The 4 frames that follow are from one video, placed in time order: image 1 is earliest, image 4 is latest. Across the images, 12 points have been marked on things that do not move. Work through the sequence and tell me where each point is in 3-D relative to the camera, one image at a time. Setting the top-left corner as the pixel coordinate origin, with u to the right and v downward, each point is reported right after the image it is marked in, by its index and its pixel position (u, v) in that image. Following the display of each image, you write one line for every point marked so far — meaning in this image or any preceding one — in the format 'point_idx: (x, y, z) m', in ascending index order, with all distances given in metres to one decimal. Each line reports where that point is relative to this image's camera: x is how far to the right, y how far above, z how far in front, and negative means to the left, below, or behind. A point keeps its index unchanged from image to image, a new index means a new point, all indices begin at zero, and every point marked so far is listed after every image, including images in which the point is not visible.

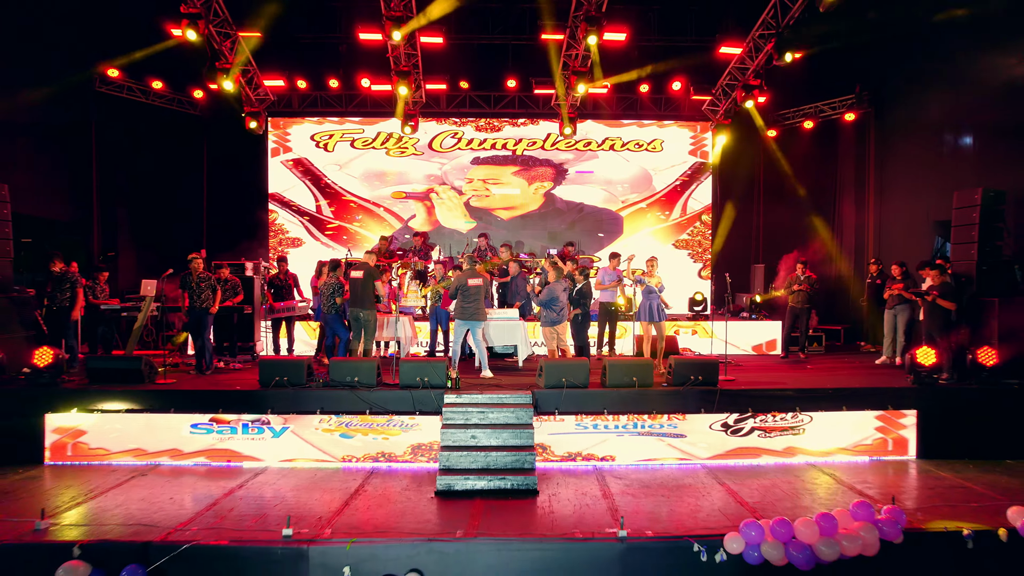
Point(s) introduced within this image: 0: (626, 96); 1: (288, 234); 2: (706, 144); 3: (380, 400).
0: (+1.8, +3.0, +10.7) m
1: (-3.5, +0.9, +10.7) m
2: (+3.1, +2.3, +10.9) m
3: (-1.2, -1.0, +6.1) m
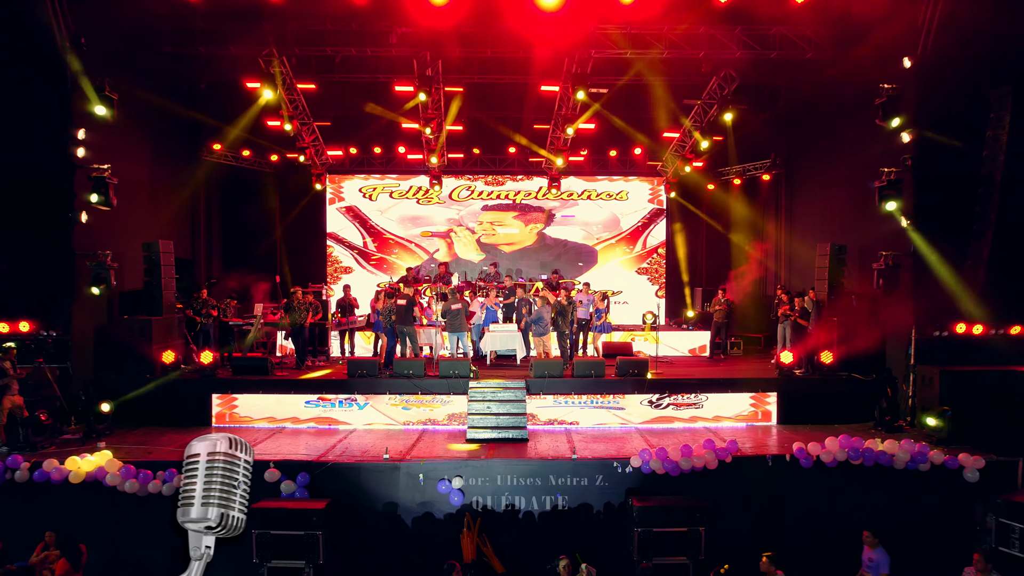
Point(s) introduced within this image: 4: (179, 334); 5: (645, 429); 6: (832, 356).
0: (+1.8, +2.7, +14.0) m
1: (-3.5, +0.5, +14.0) m
2: (+3.1, +1.9, +14.2) m
3: (-1.2, -1.3, +9.4) m
4: (-5.0, -0.7, +10.2) m
5: (+1.8, -1.9, +9.3) m
6: (+4.6, -1.0, +9.8) m
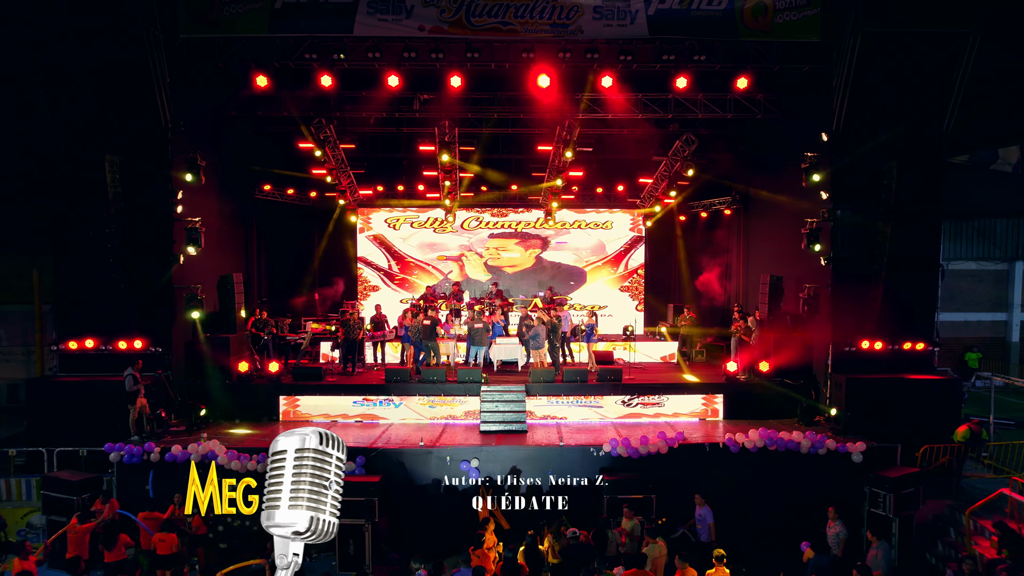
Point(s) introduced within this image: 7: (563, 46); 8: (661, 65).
0: (+1.8, +2.3, +16.6) m
1: (-3.5, +0.1, +16.5) m
2: (+3.2, +1.6, +16.7) m
3: (-1.1, -1.8, +11.9) m
4: (-4.9, -1.1, +12.8) m
5: (+1.9, -2.3, +11.9) m
6: (+4.6, -1.4, +12.4) m
7: (+0.8, +4.0, +11.3) m
8: (+2.5, +3.8, +11.5) m
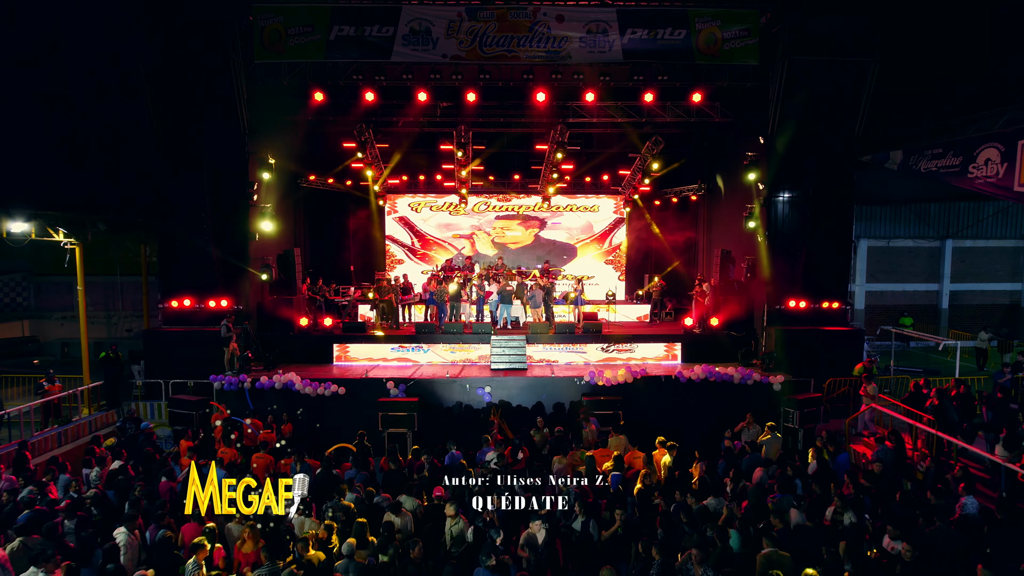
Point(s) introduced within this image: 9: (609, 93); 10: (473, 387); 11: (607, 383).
0: (+1.9, +3.1, +19.7) m
1: (-3.4, +0.9, +19.8) m
2: (+3.2, +2.3, +19.9) m
3: (-1.0, -1.1, +15.2) m
4: (-4.9, -0.5, +16.0) m
5: (+1.9, -1.7, +15.2) m
6: (+4.7, -0.7, +15.6) m
7: (+0.9, +4.7, +14.4) m
8: (+2.6, +4.4, +14.6) m
9: (+2.2, +4.4, +15.3) m
10: (-0.8, -2.0, +13.3) m
11: (+1.9, -1.9, +13.2) m
